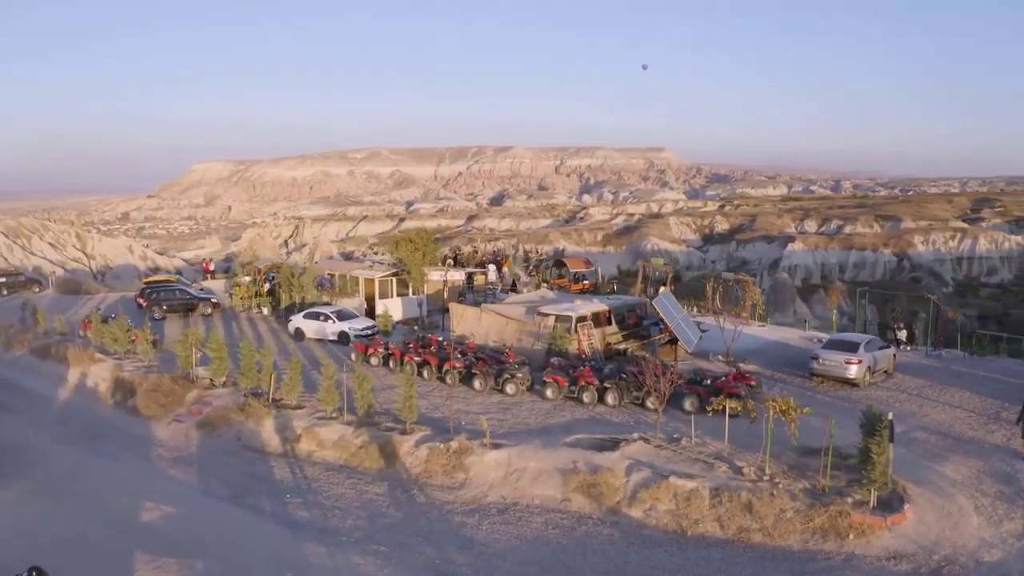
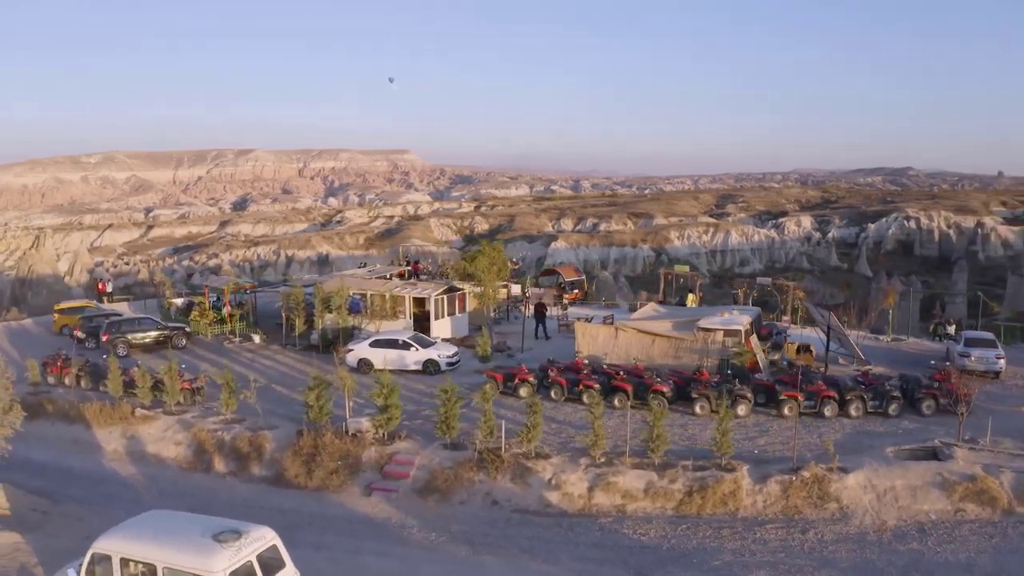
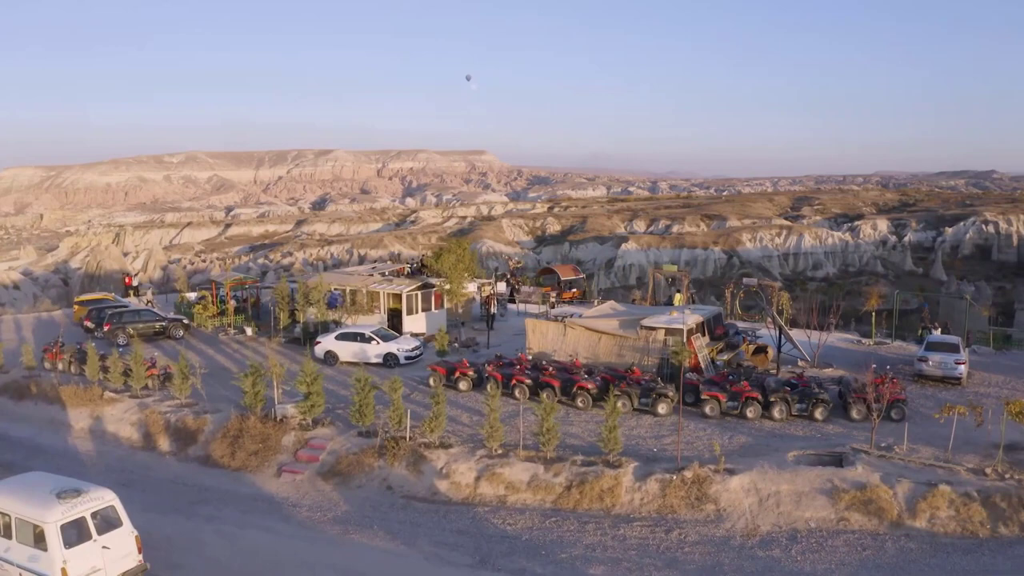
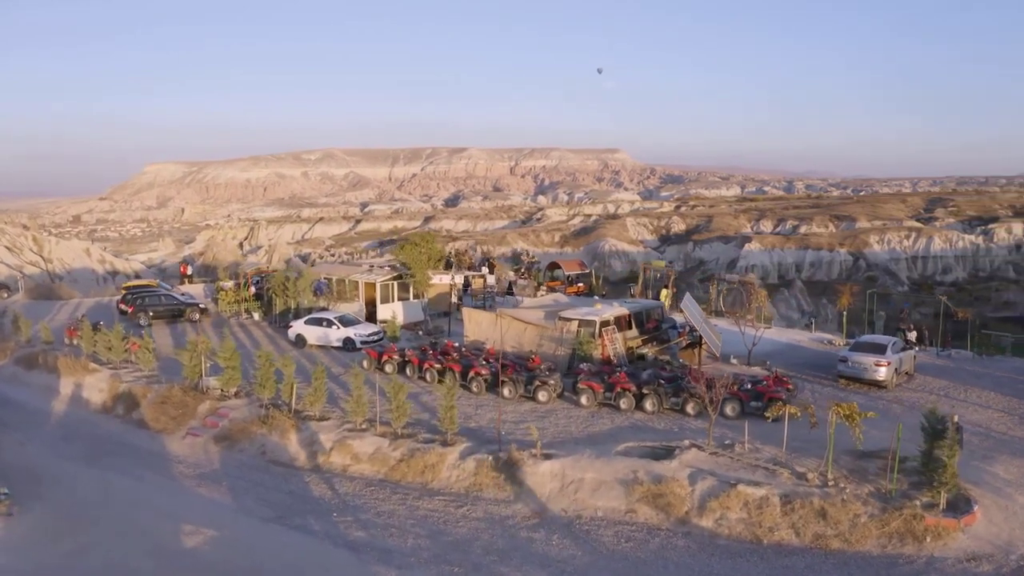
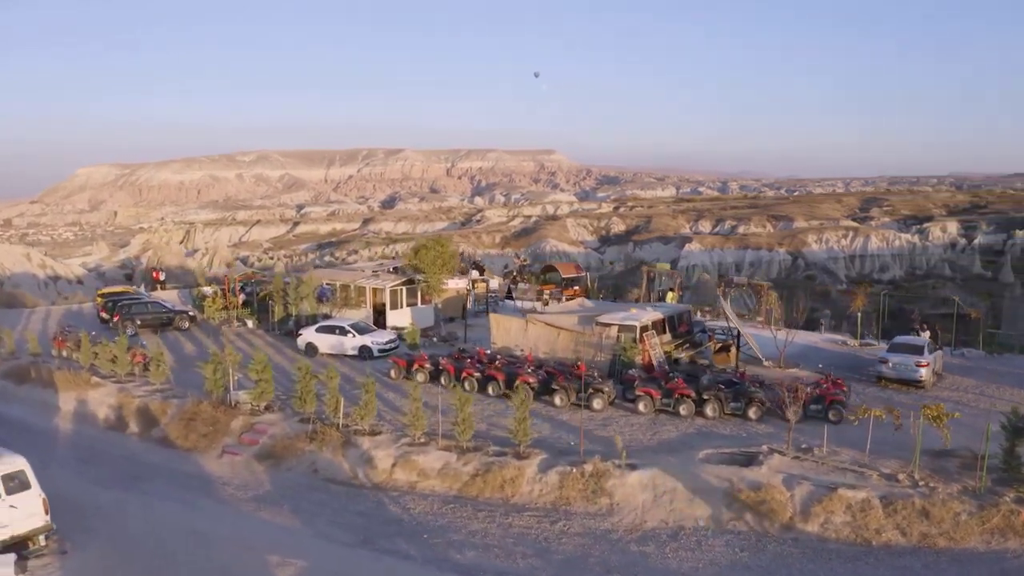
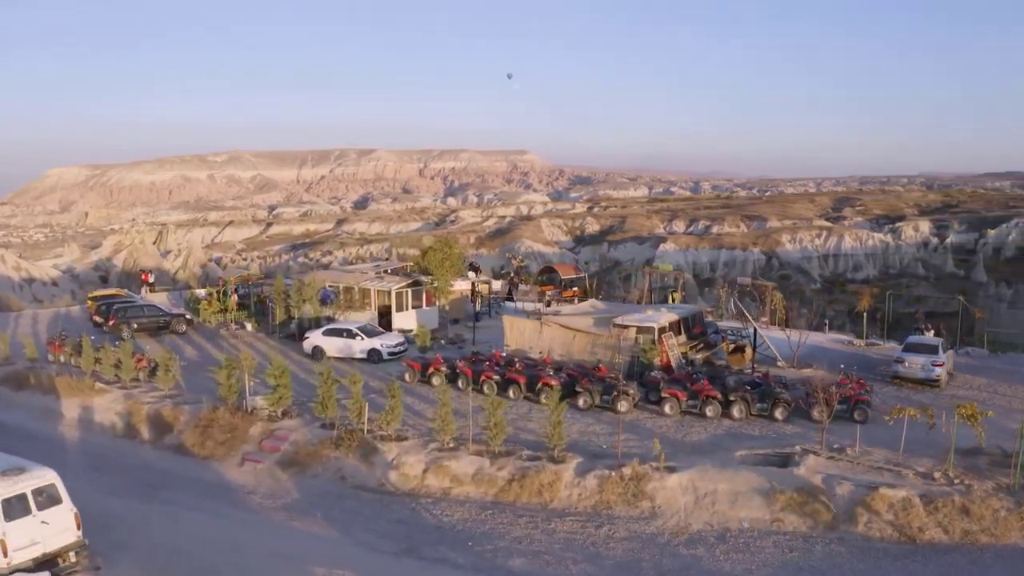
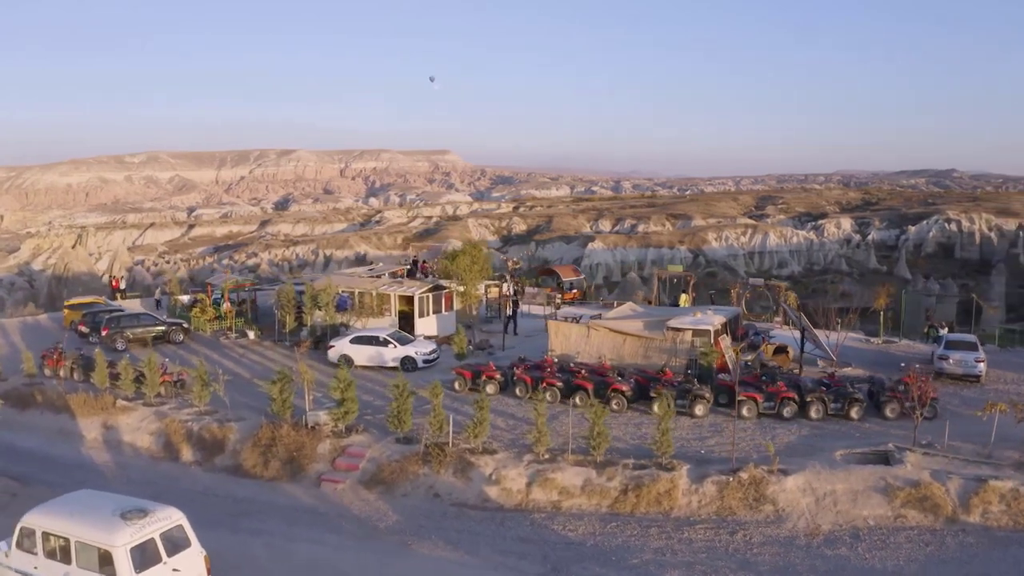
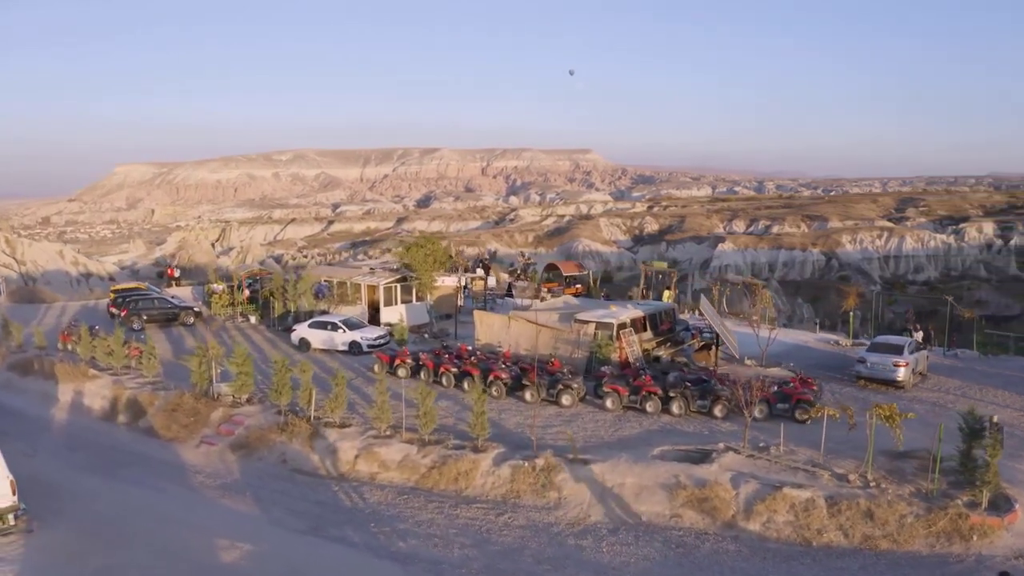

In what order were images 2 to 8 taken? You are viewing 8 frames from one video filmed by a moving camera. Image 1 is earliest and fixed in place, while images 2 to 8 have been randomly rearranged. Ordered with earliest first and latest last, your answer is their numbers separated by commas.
4, 8, 5, 6, 3, 7, 2
